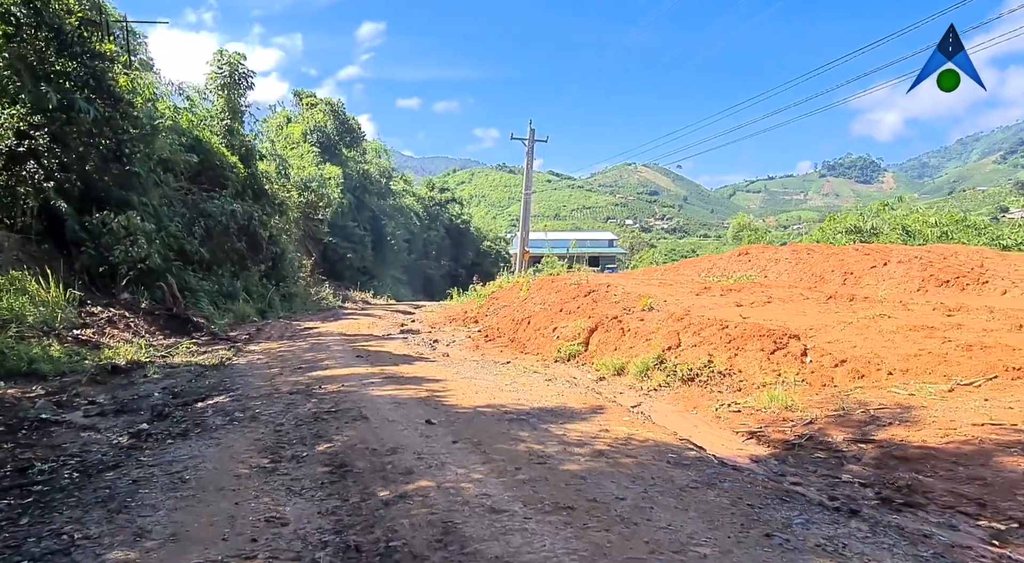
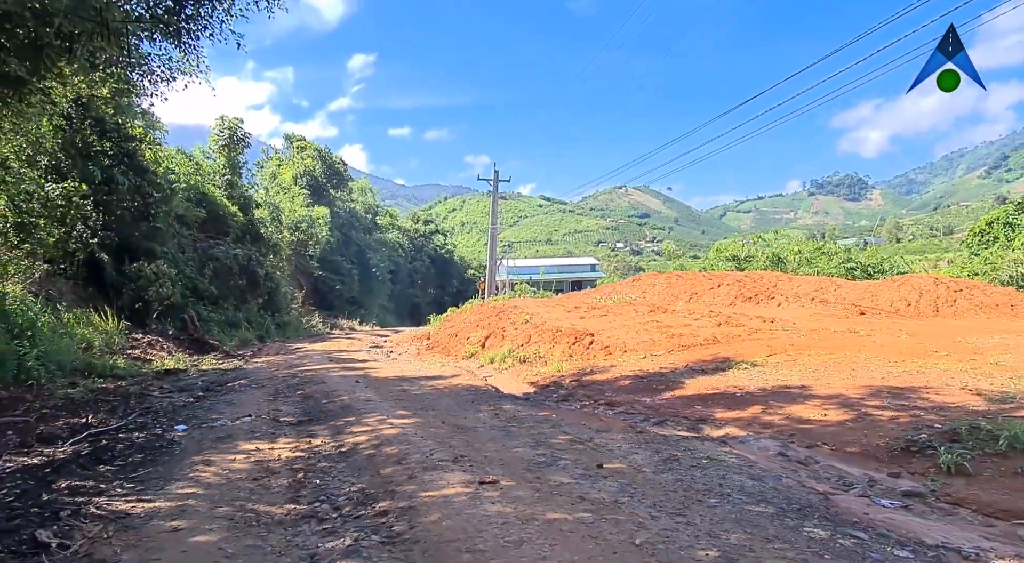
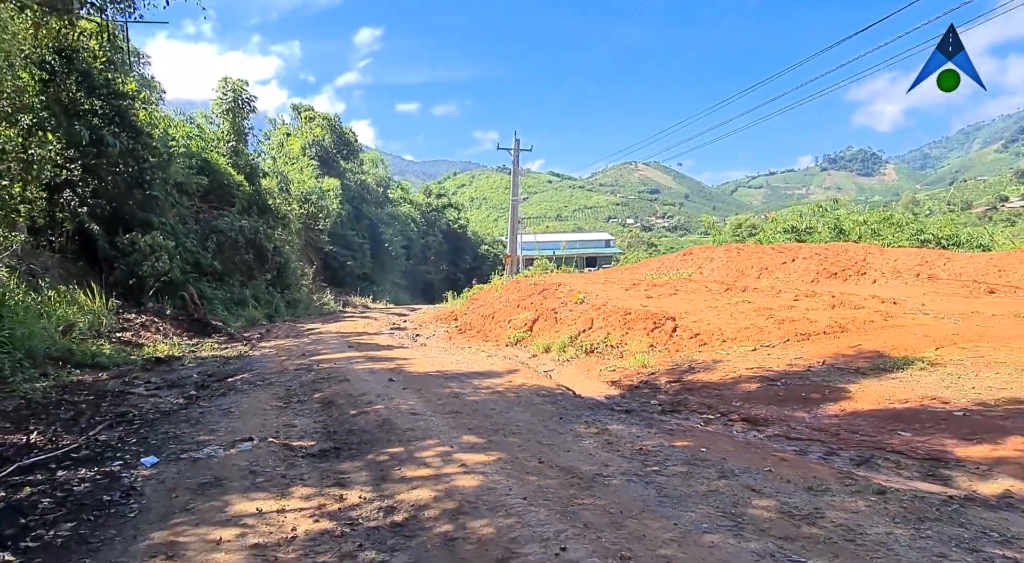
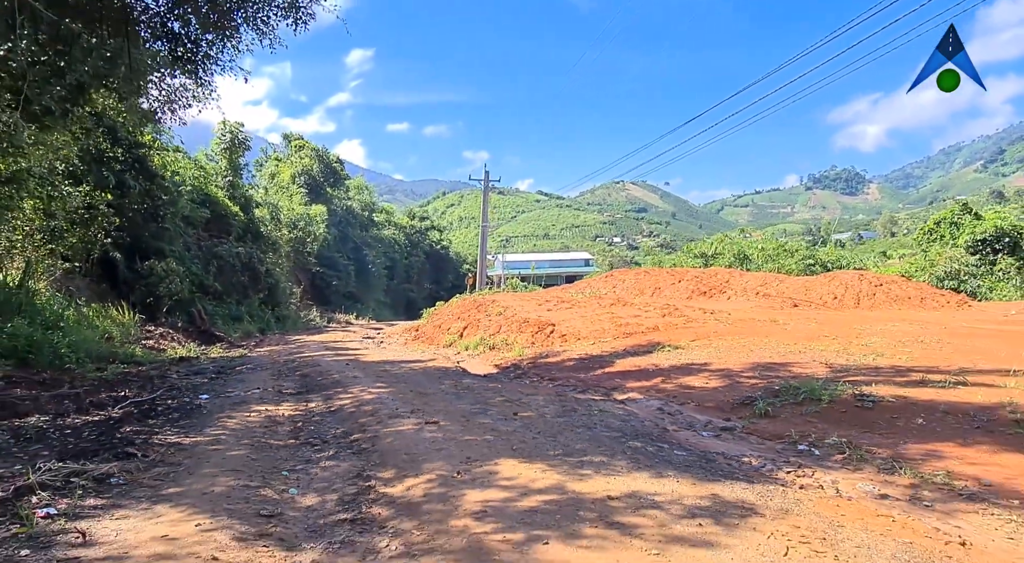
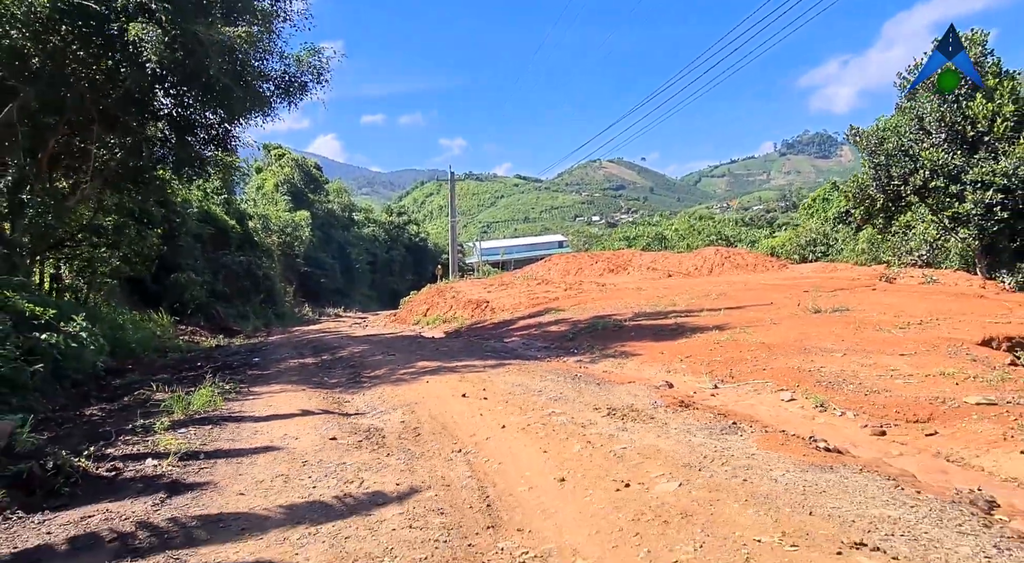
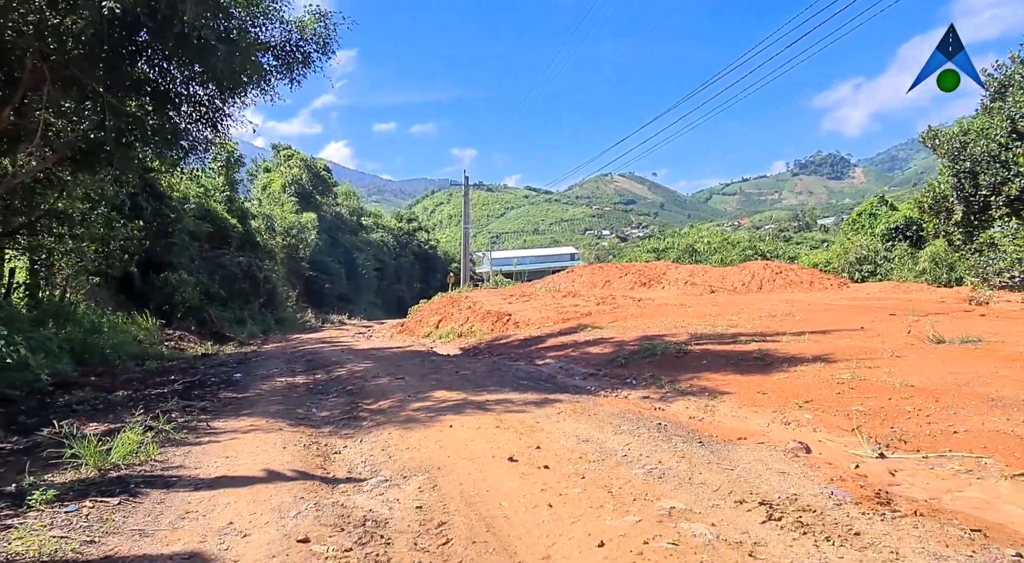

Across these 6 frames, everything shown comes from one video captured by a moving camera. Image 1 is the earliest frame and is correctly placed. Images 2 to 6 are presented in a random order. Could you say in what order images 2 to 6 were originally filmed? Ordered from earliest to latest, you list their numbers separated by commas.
3, 2, 4, 6, 5
